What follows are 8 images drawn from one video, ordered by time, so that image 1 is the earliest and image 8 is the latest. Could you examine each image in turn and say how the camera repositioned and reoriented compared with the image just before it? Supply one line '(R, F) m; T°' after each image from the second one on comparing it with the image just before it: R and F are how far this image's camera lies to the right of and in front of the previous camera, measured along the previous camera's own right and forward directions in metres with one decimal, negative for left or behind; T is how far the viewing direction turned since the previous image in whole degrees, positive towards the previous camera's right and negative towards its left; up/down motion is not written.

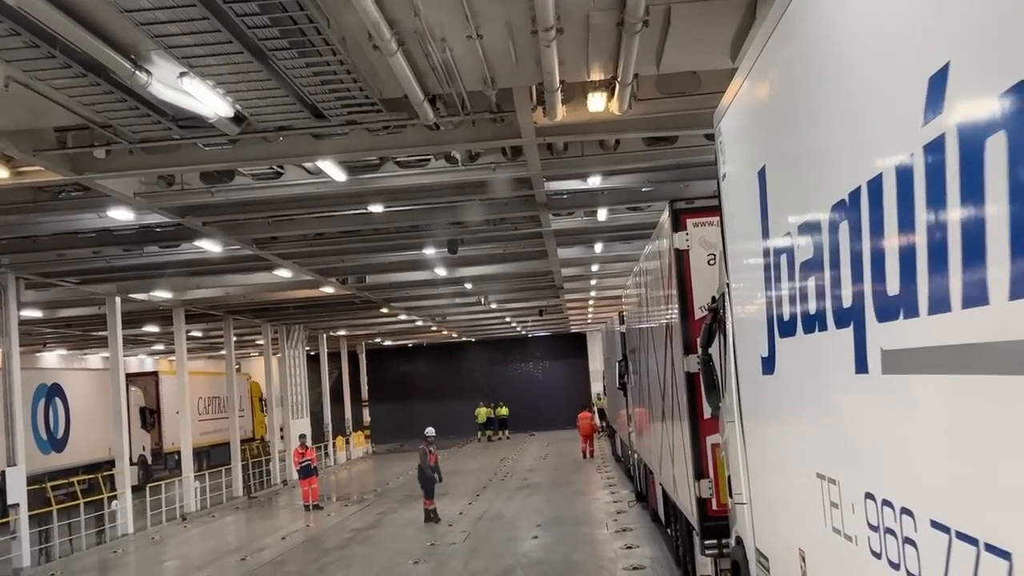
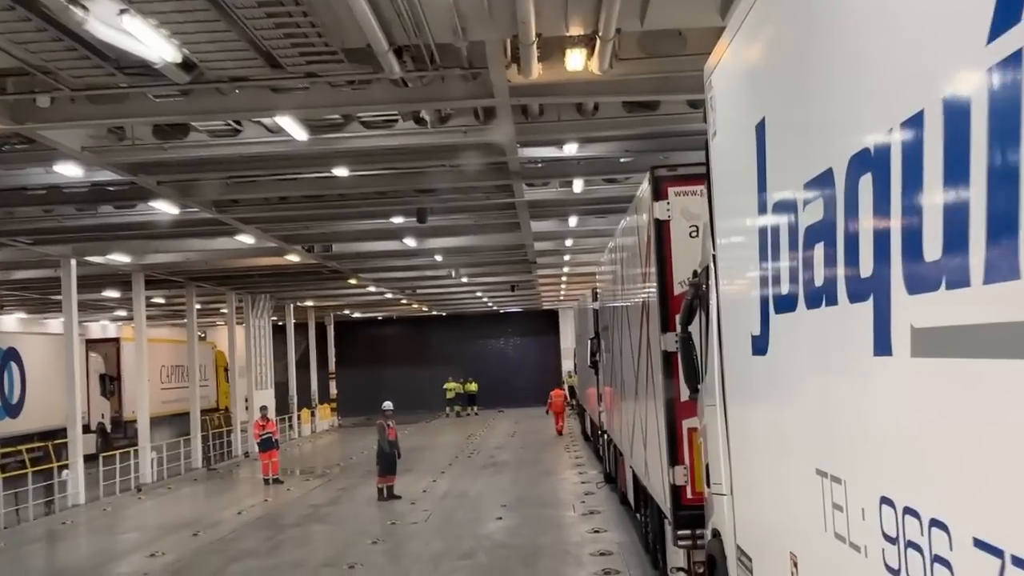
(0.0, +0.5) m; +1°
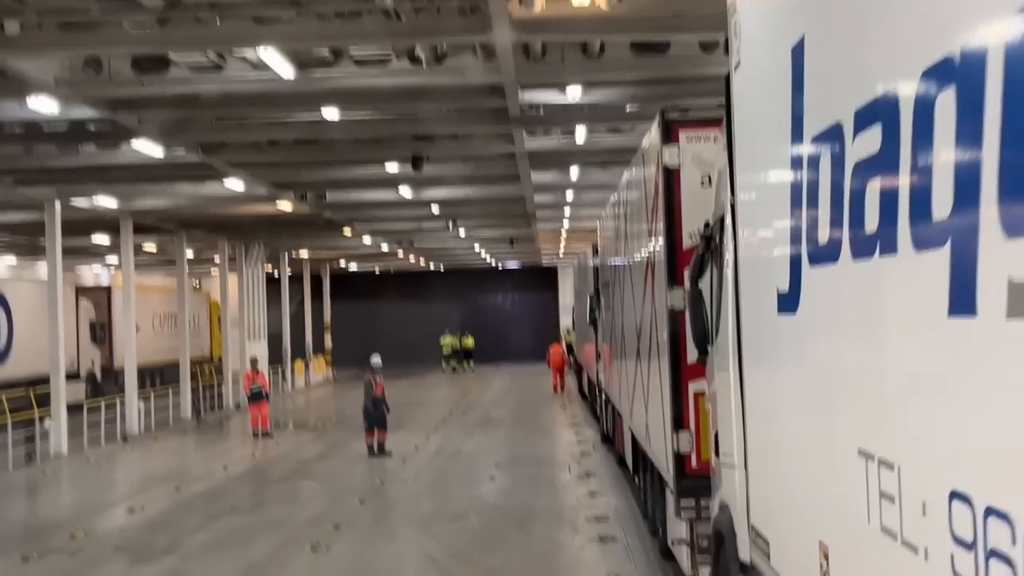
(0.0, +0.5) m; 0°
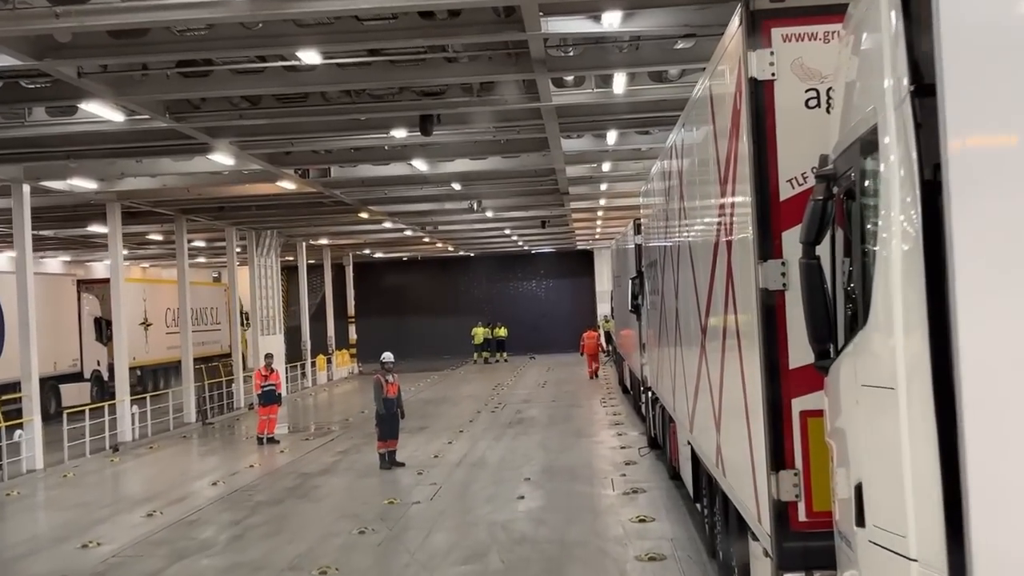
(+0.1, +2.0) m; -2°
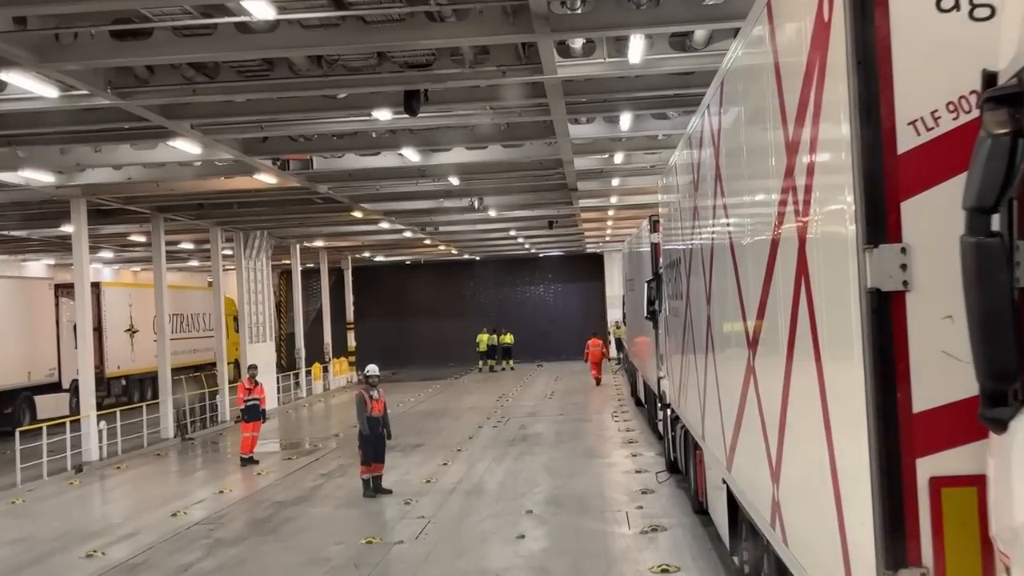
(+0.1, +1.5) m; 0°
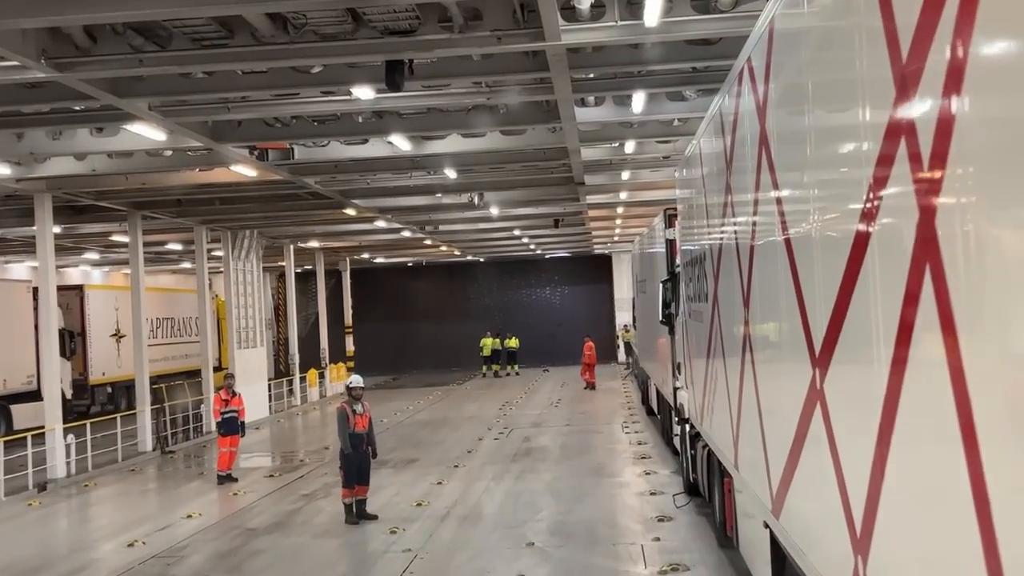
(+0.1, +1.2) m; 0°
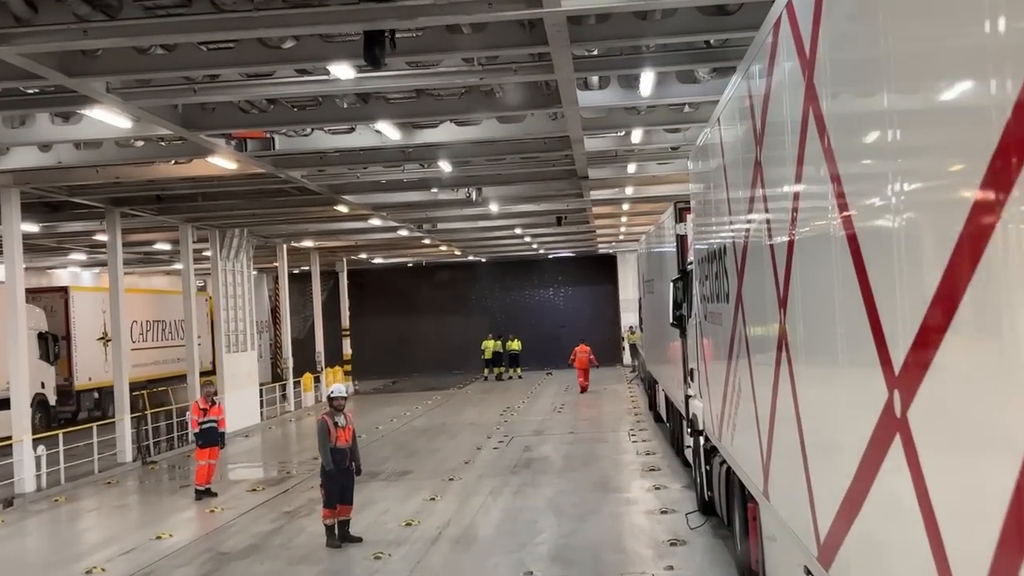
(+0.1, +0.9) m; 0°
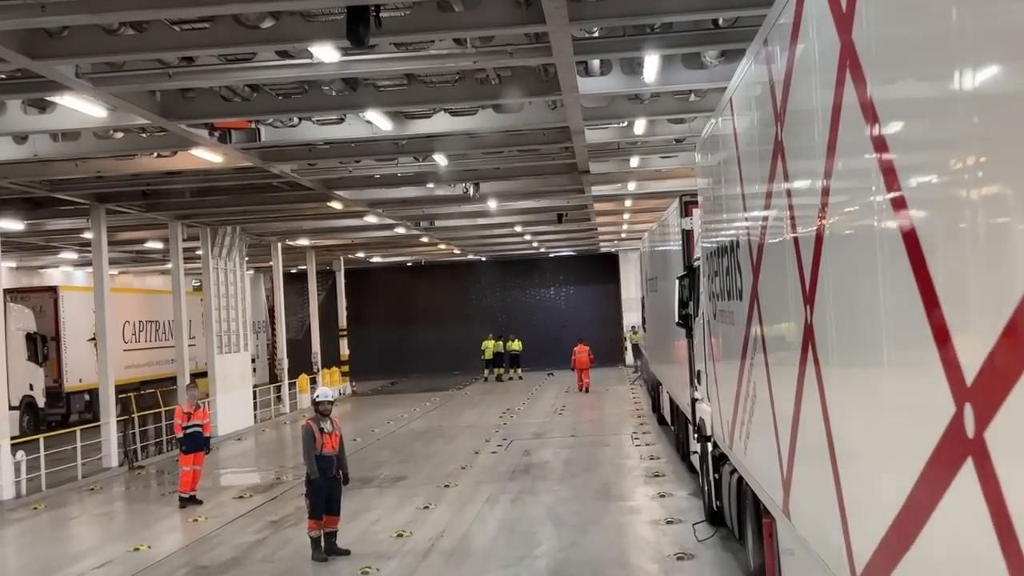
(0.0, +0.5) m; 0°
